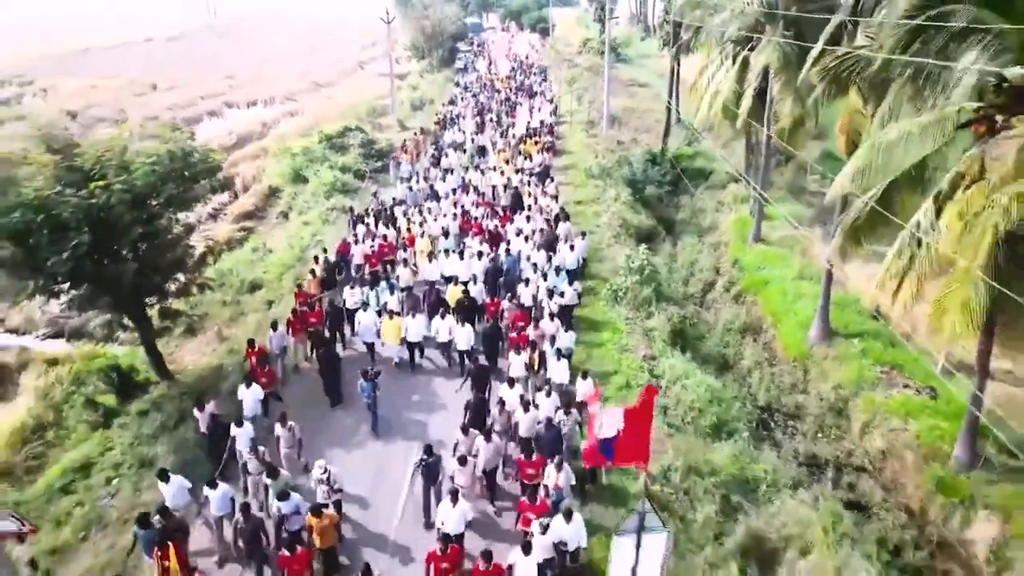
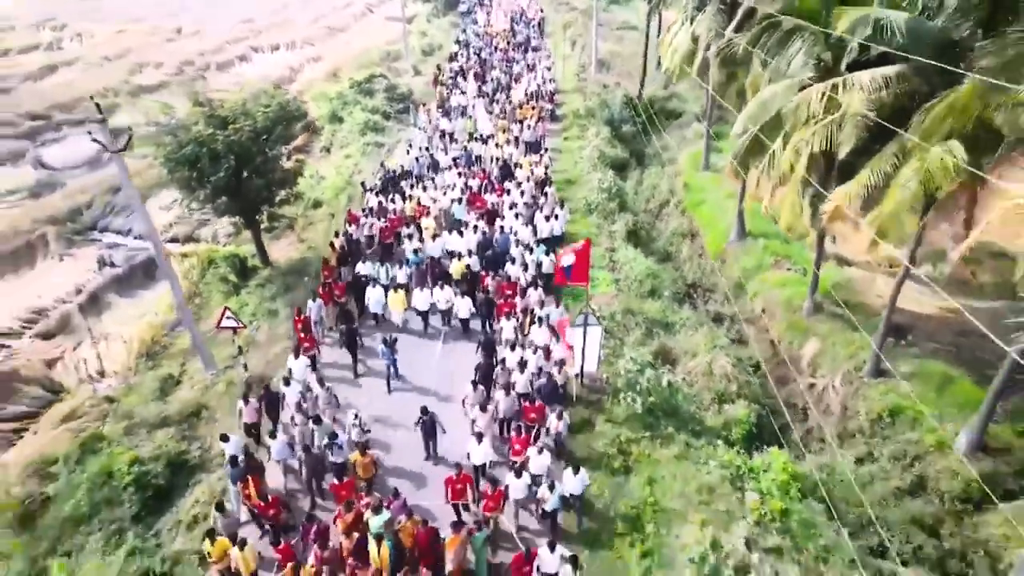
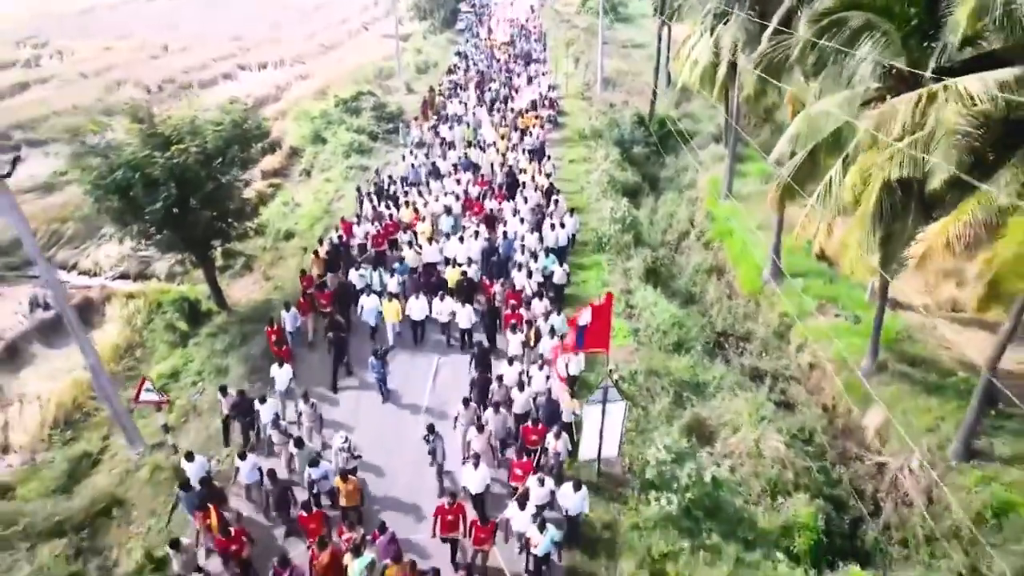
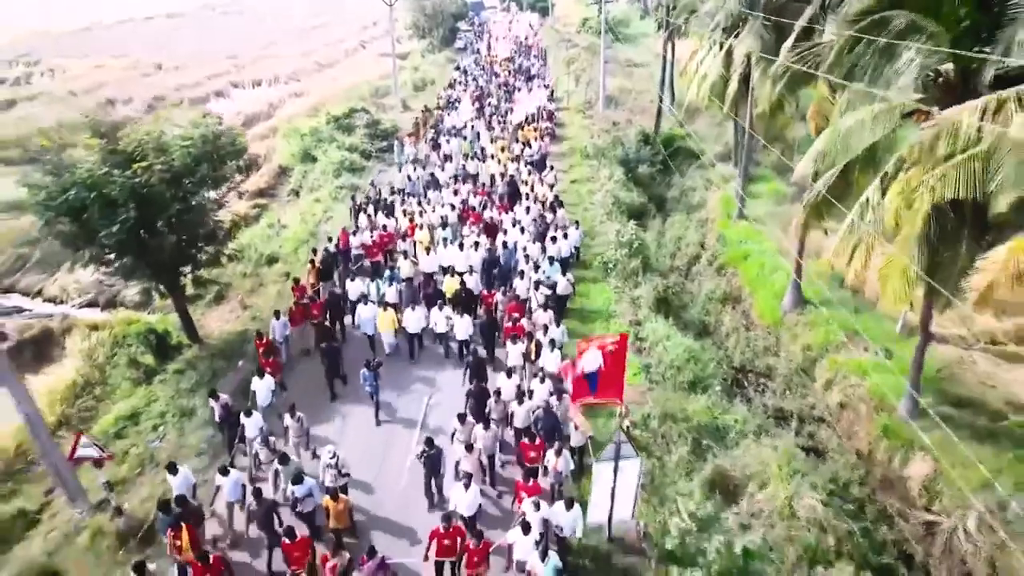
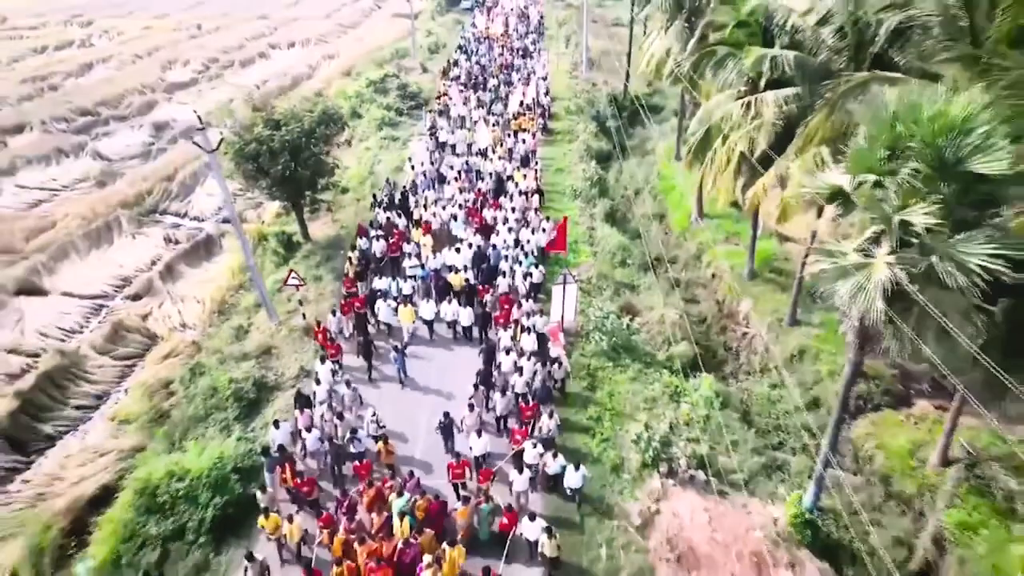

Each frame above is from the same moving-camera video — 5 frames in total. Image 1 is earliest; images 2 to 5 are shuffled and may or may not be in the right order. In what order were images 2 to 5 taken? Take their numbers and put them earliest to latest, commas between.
4, 3, 2, 5
